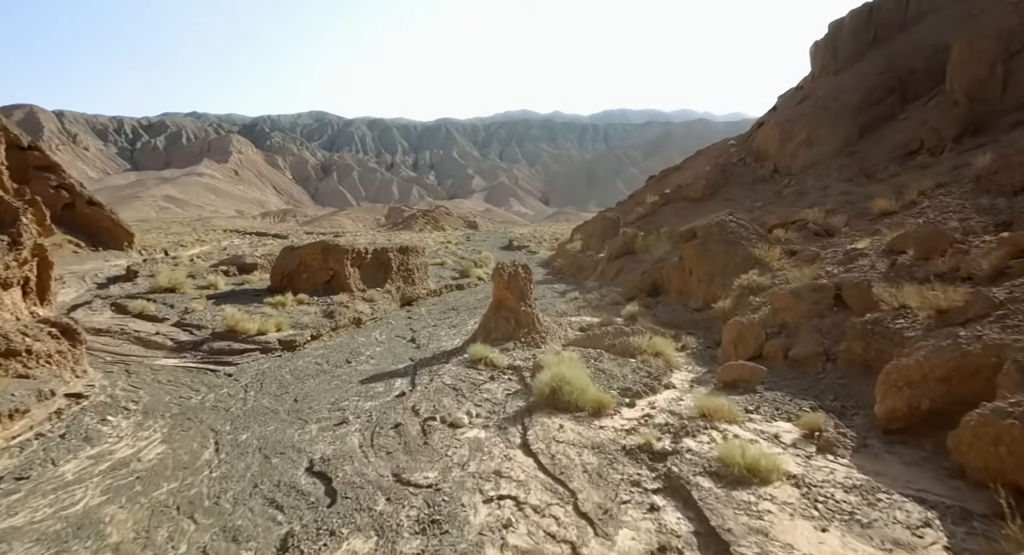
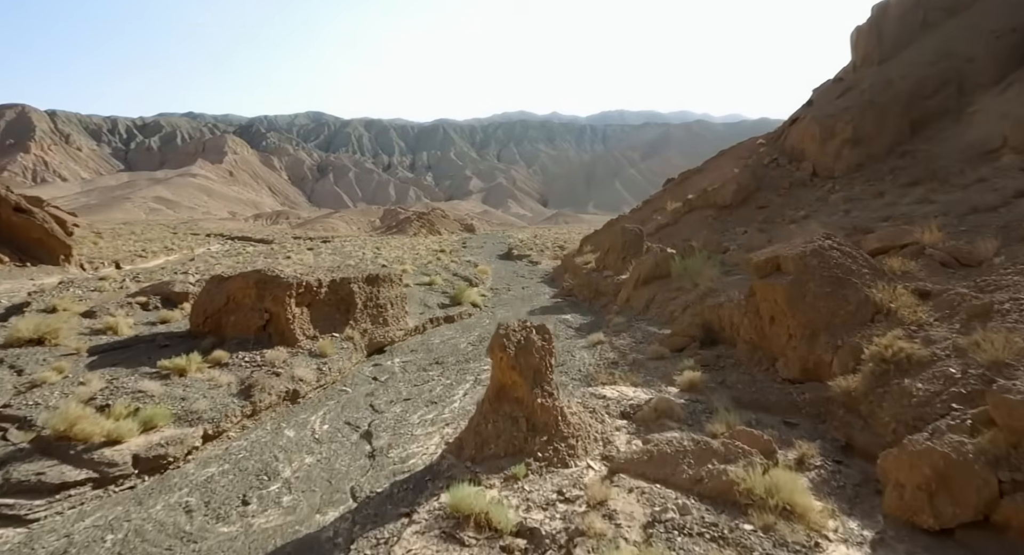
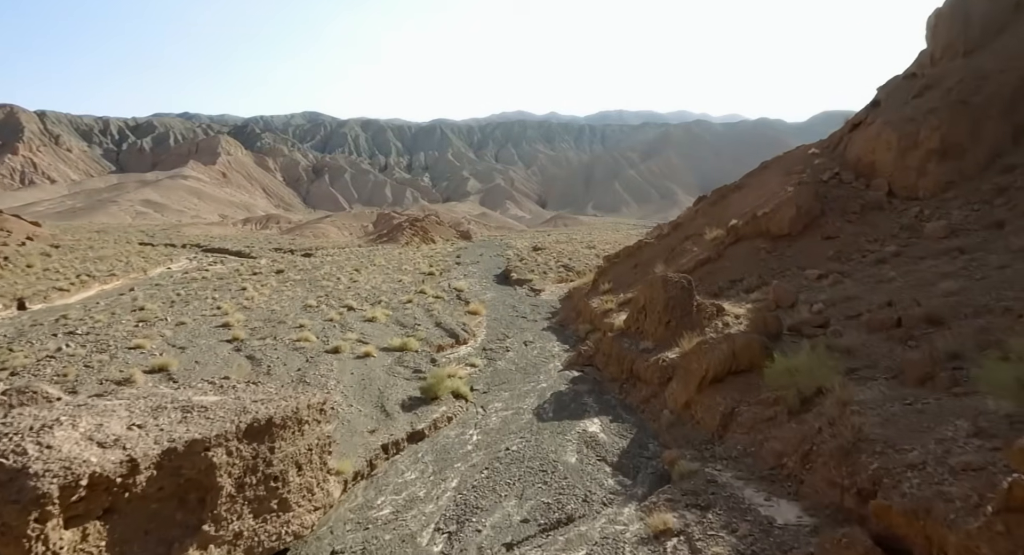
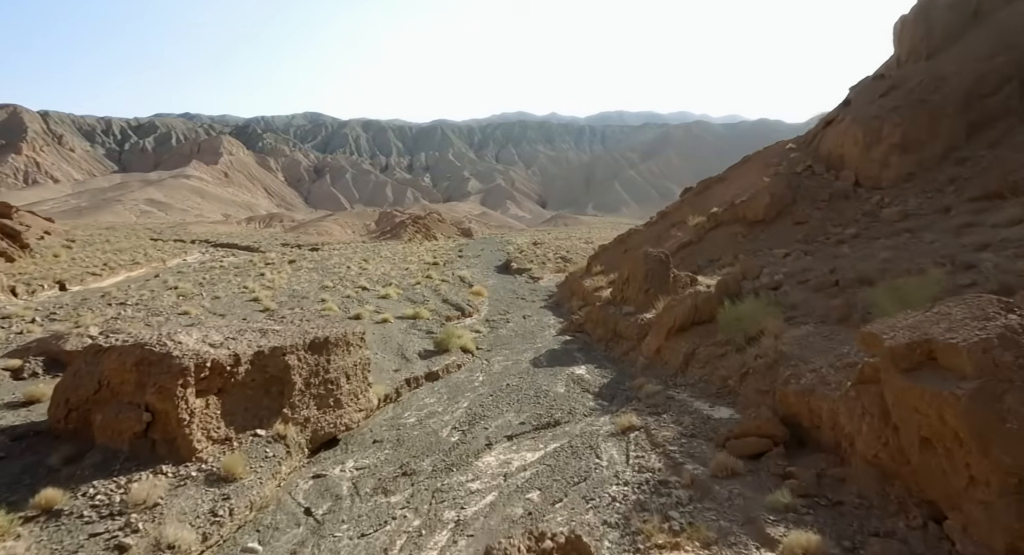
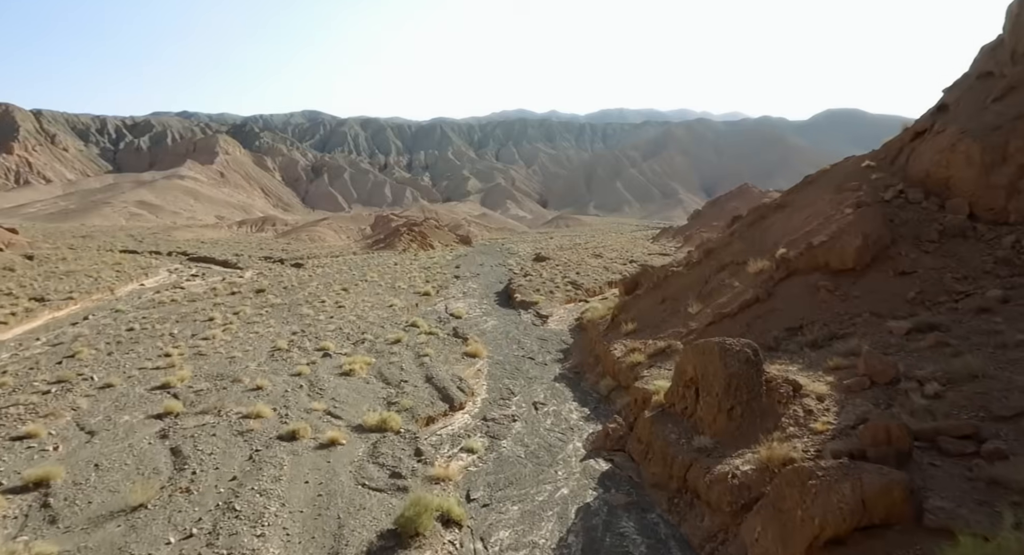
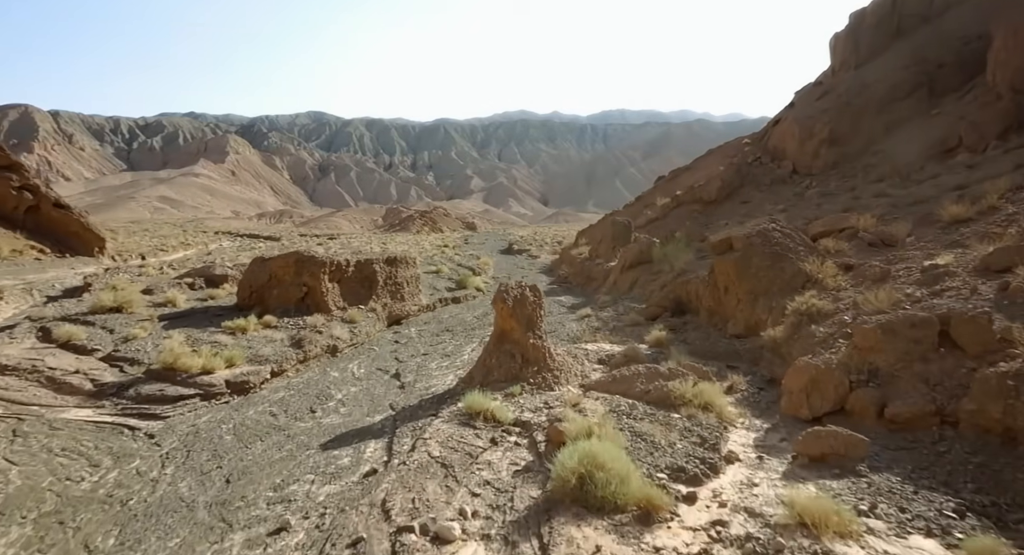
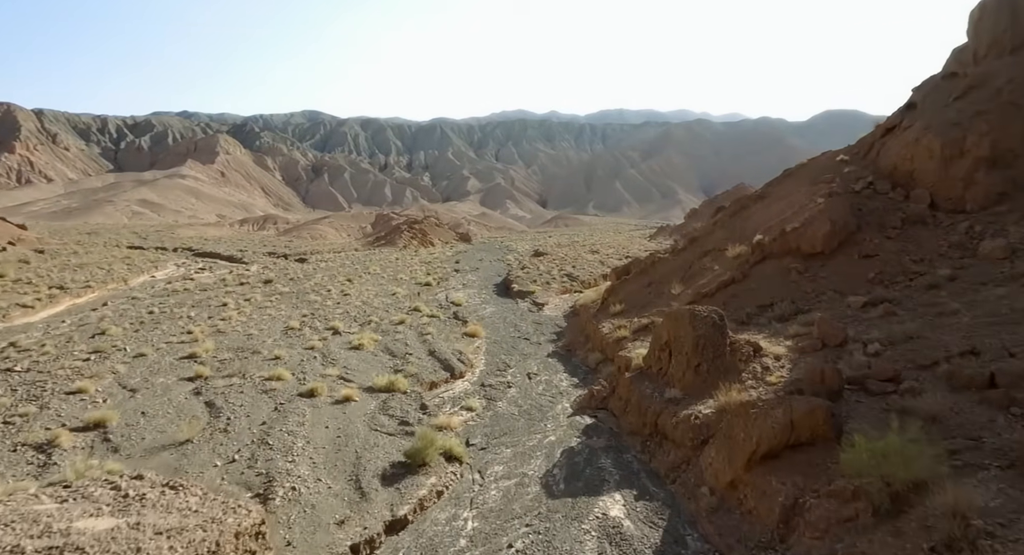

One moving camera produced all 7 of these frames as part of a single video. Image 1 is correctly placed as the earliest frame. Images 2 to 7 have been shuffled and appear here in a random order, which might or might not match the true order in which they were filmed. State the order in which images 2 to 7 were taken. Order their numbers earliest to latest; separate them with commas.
6, 2, 4, 3, 7, 5
